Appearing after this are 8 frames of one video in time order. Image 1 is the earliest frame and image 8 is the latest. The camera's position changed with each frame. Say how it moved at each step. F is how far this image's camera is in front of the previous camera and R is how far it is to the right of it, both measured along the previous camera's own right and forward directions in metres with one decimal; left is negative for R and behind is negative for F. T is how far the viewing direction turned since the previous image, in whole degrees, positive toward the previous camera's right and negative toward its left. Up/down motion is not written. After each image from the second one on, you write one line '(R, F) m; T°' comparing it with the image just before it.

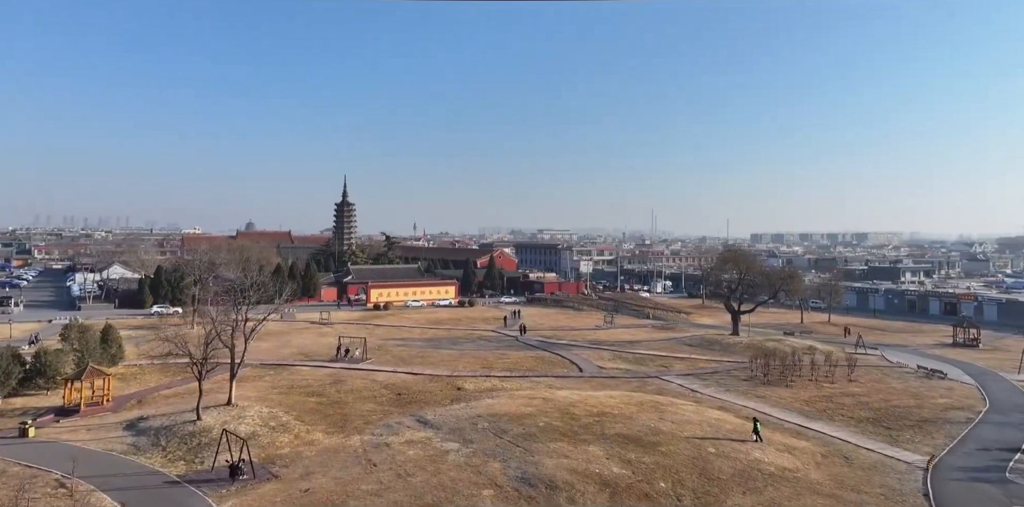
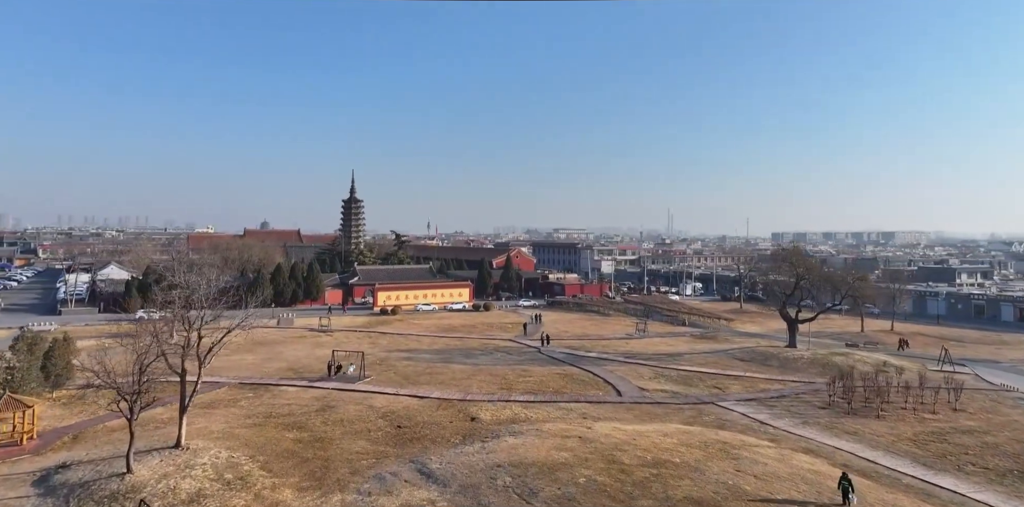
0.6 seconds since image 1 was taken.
(-0.3, +4.3) m; -1°
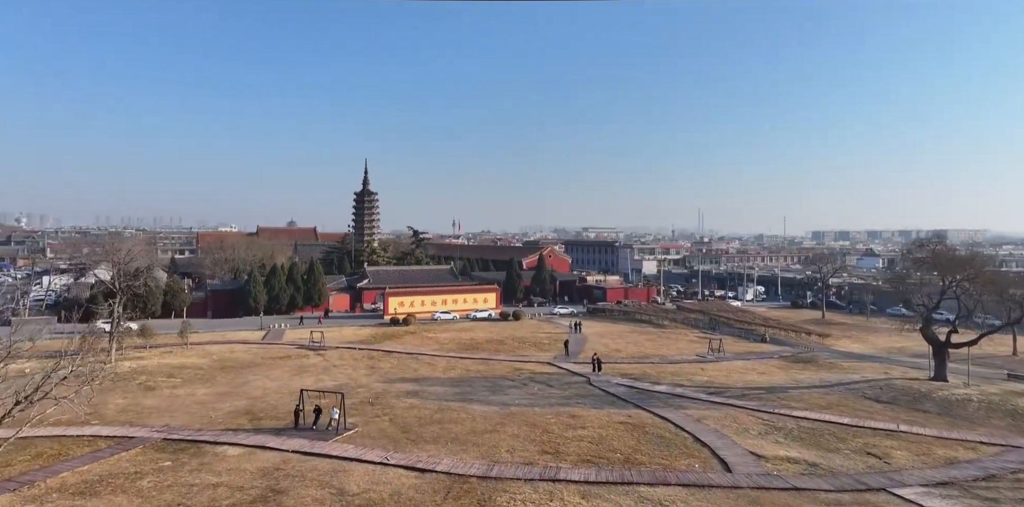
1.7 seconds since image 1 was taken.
(-0.5, +7.6) m; -2°
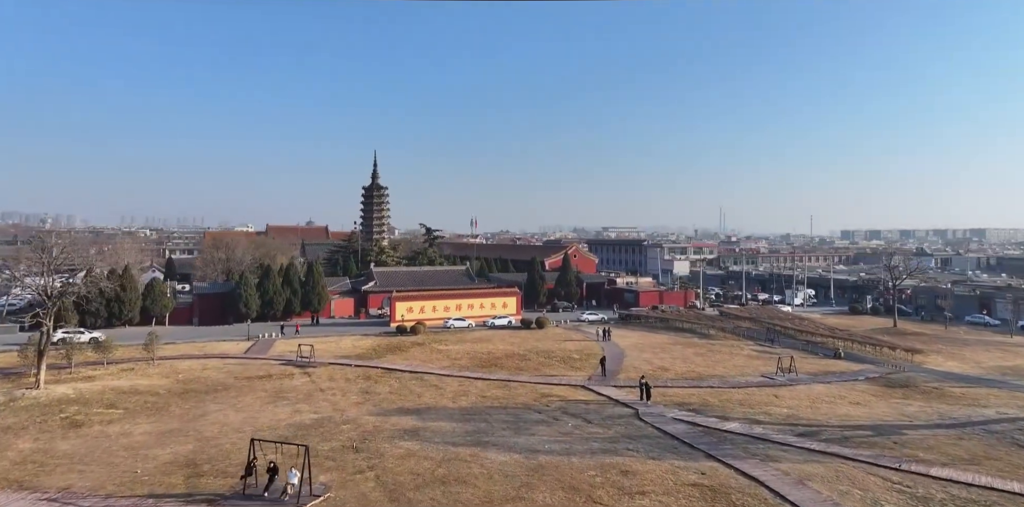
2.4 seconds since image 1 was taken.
(-0.2, +4.9) m; -2°
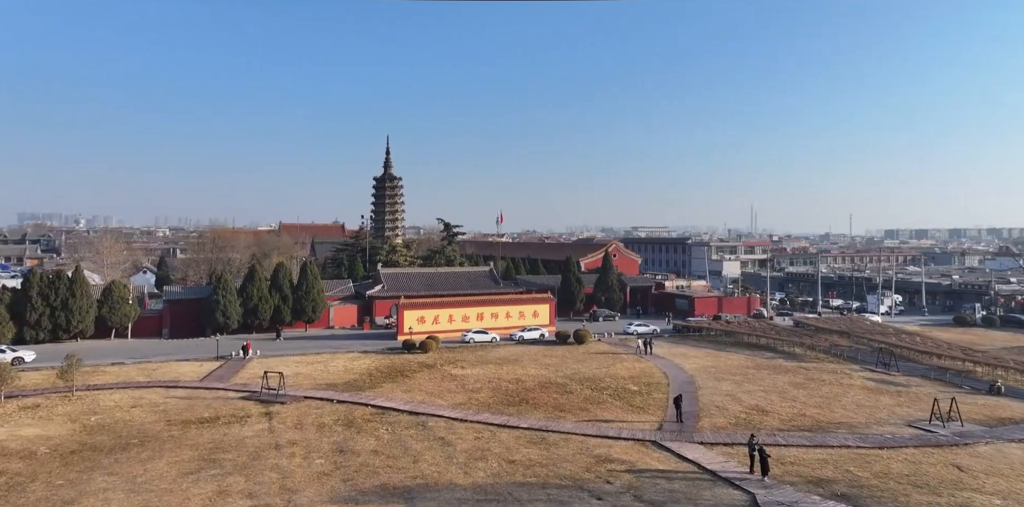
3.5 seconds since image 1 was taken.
(-0.3, +6.7) m; -2°
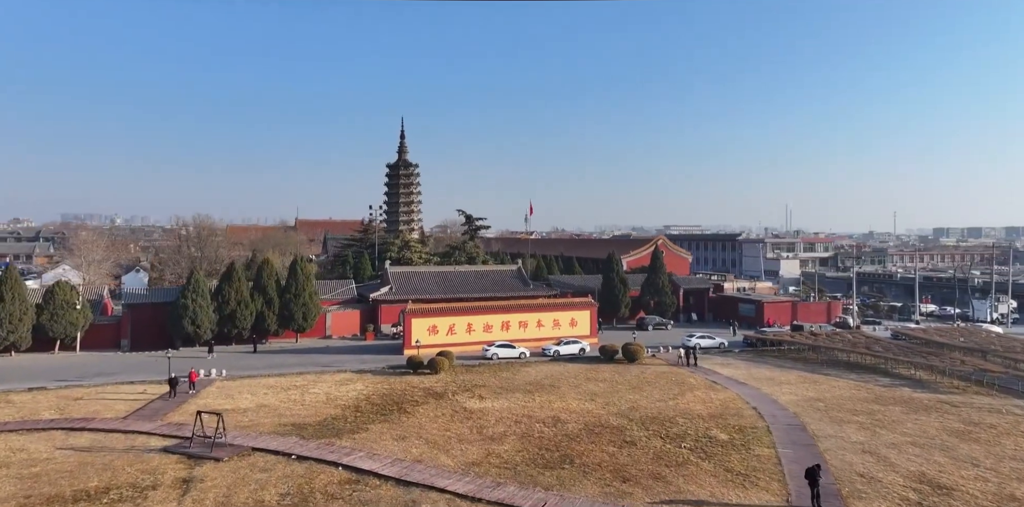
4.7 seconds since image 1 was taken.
(-0.2, +6.1) m; -2°
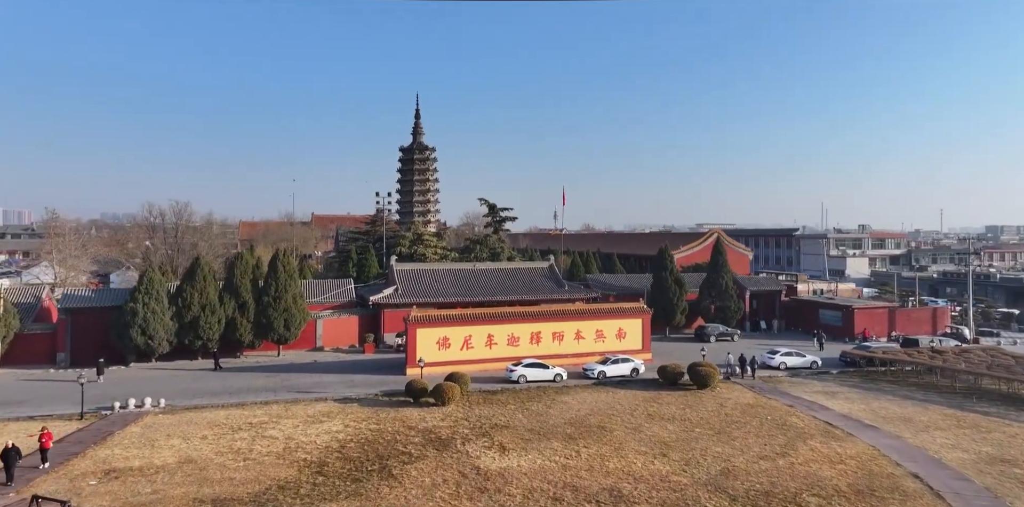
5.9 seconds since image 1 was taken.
(-0.1, +5.6) m; -2°
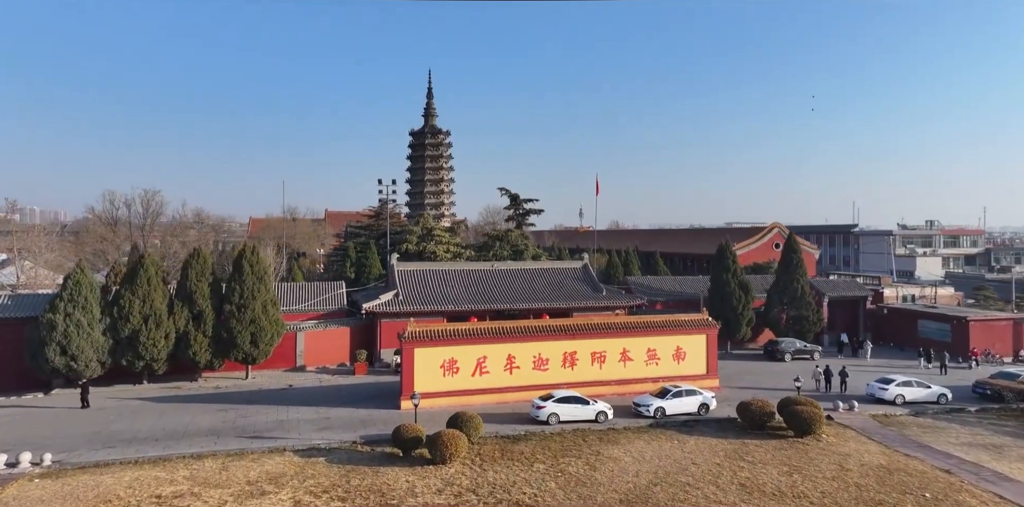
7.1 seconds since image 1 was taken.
(-0.1, +4.9) m; -2°
